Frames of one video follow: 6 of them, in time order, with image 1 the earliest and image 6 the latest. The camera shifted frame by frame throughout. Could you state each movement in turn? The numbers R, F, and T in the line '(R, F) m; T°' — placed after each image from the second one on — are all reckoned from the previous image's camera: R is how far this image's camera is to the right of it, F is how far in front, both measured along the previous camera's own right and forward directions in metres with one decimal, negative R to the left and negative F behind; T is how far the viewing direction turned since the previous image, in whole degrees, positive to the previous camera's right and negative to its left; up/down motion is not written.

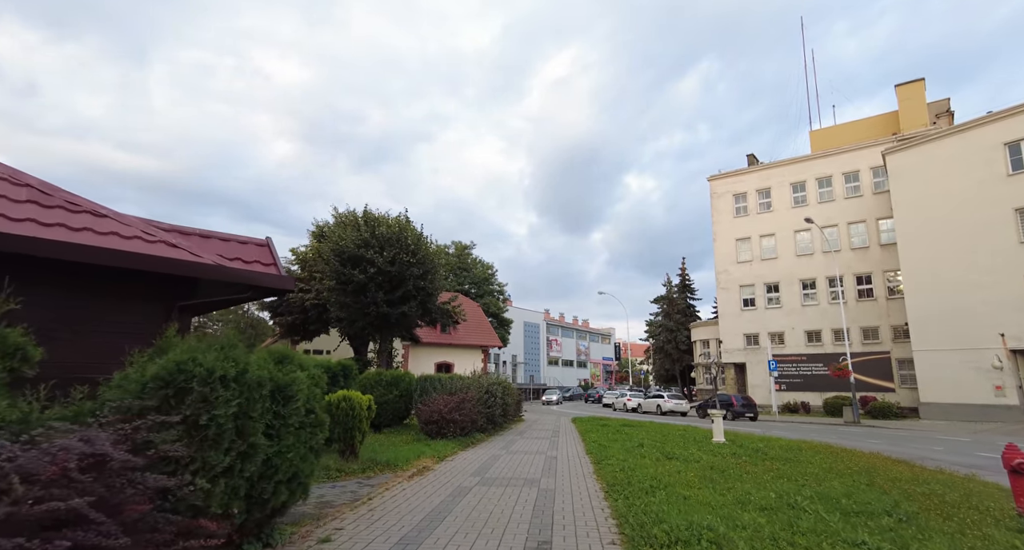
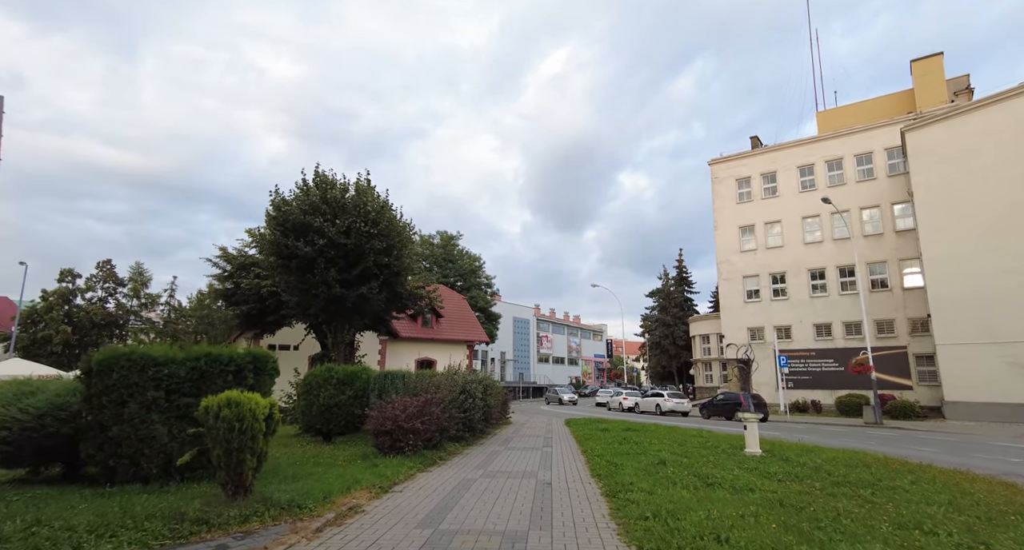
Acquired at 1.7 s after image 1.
(+0.3, +3.7) m; +1°
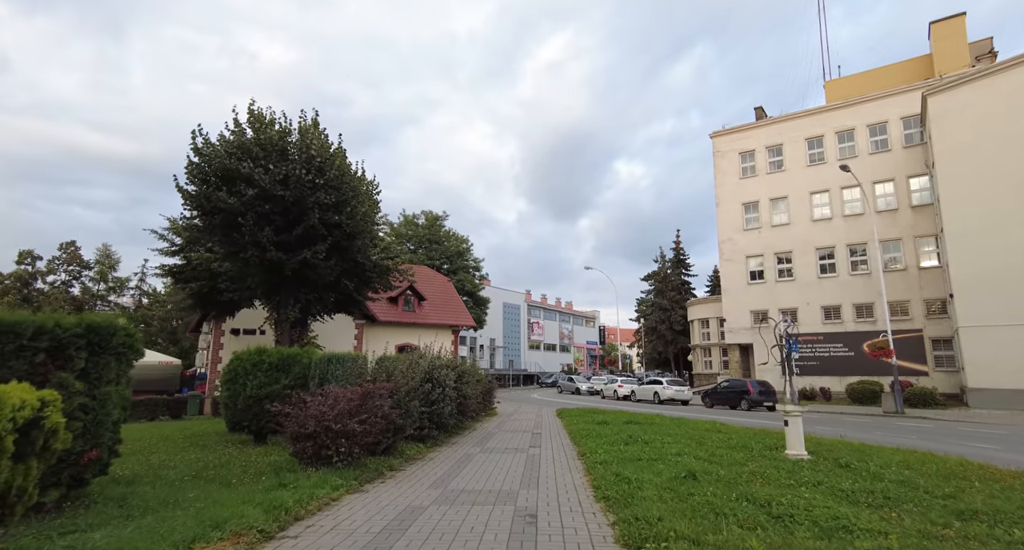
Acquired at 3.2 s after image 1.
(+0.3, +3.2) m; +1°
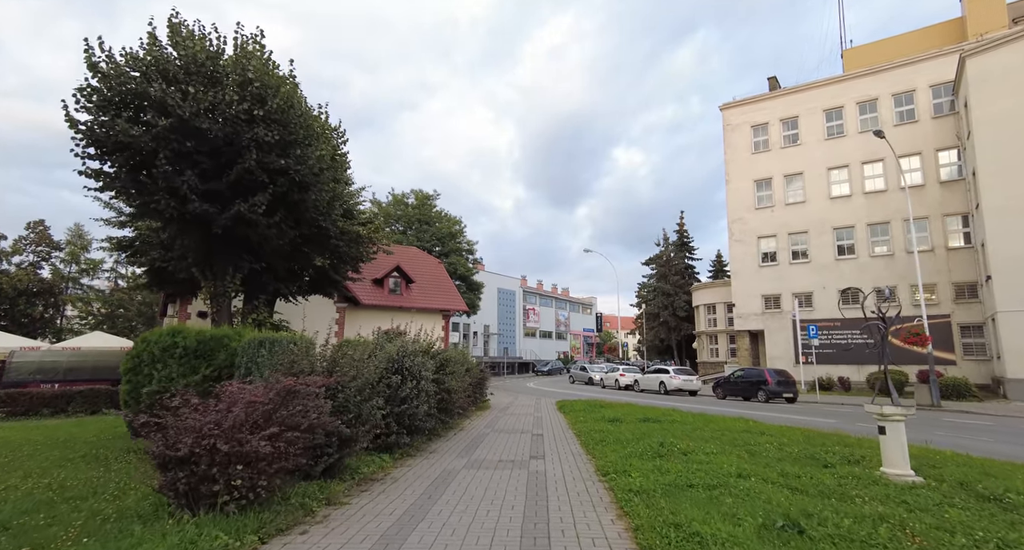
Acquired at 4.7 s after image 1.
(0.0, +3.1) m; +1°
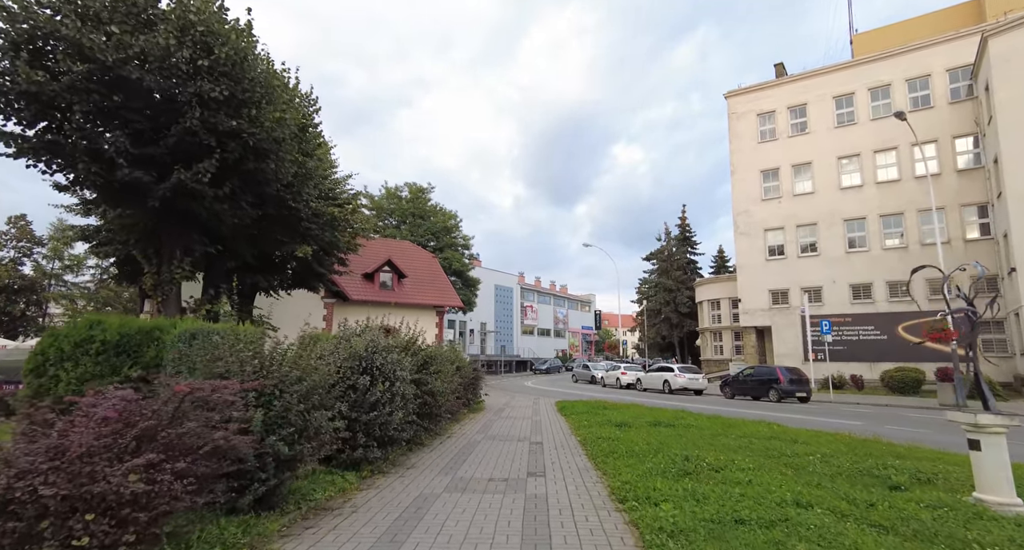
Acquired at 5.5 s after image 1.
(+0.1, +1.7) m; 0°
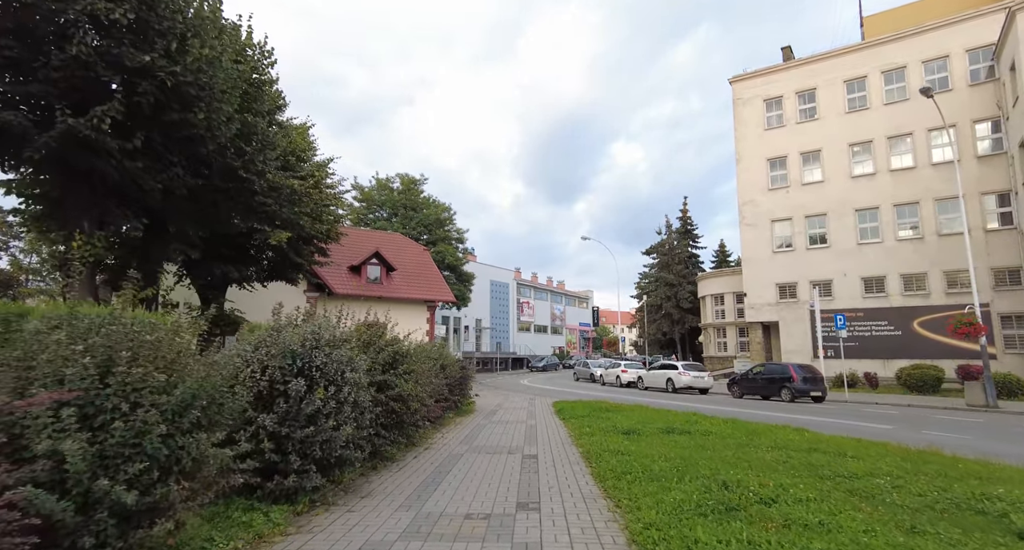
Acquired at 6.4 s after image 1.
(+0.2, +1.9) m; 0°
